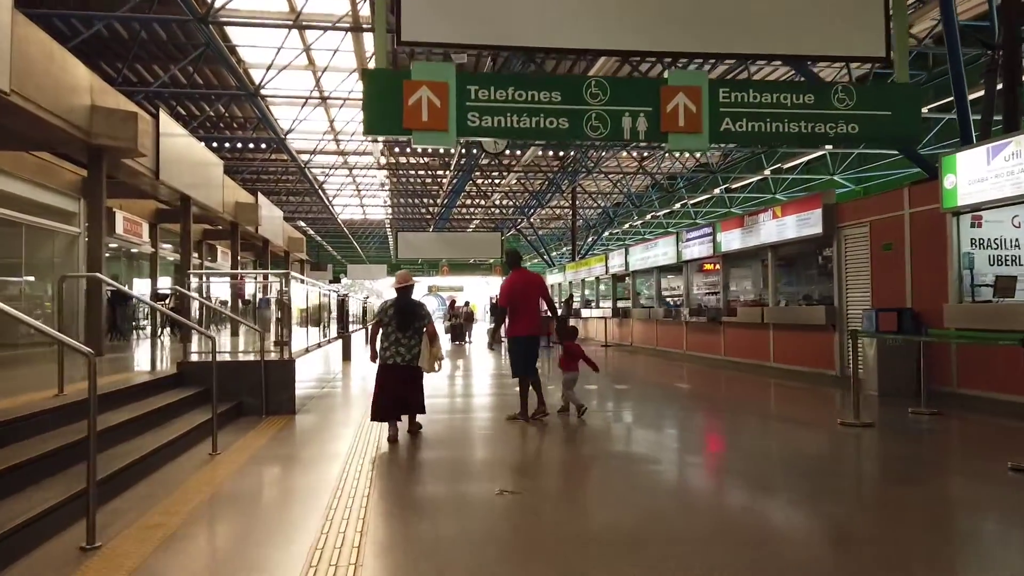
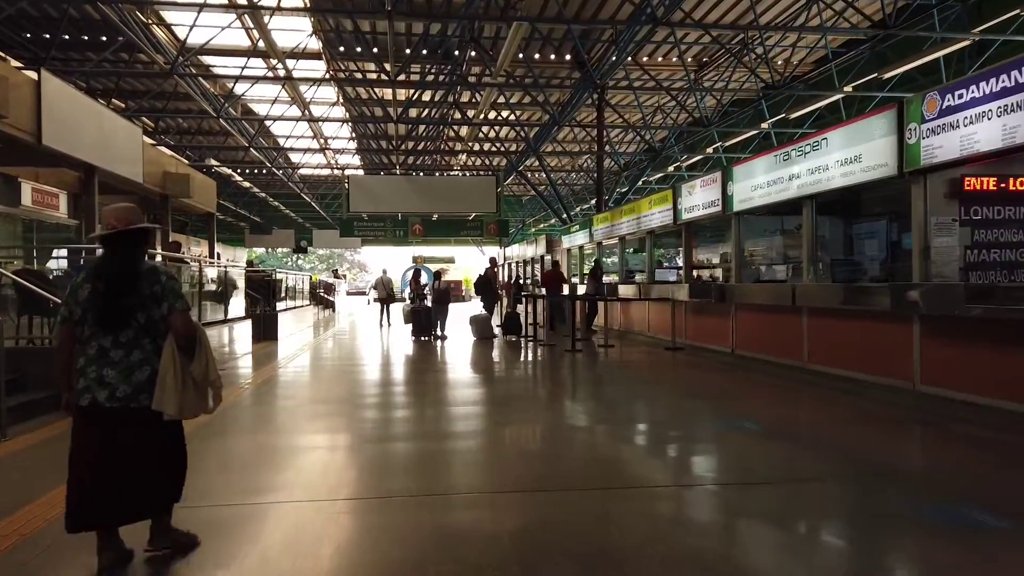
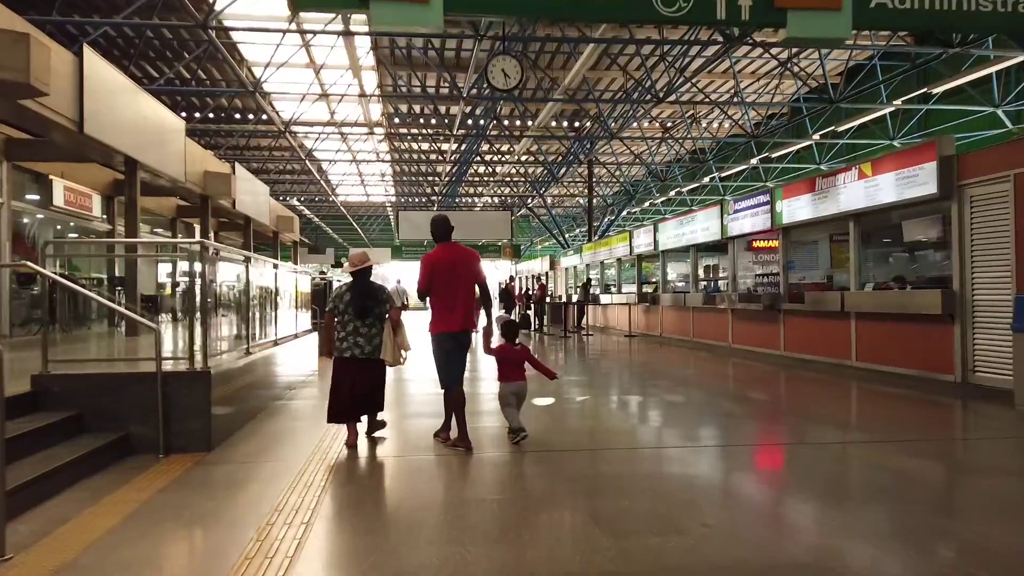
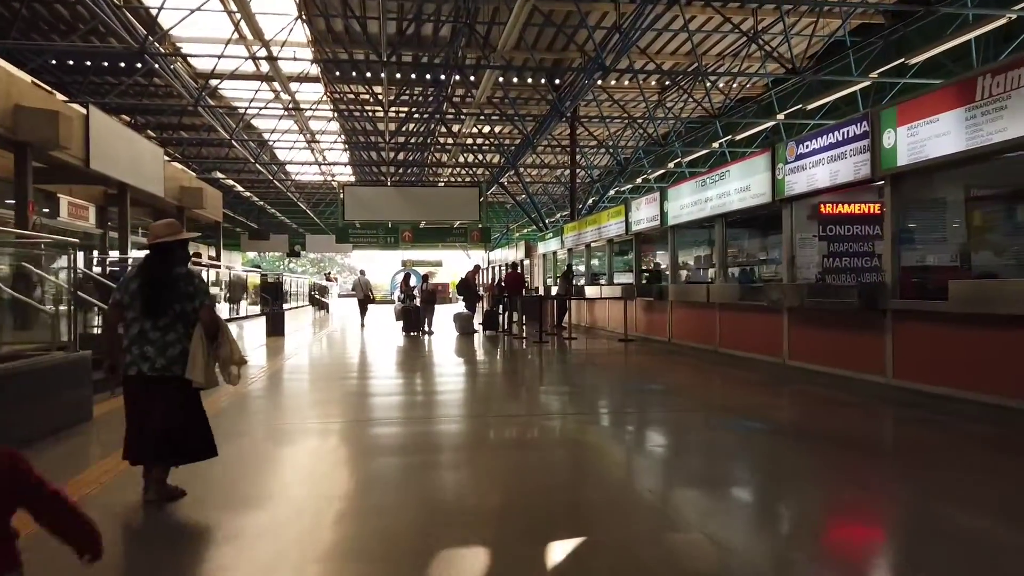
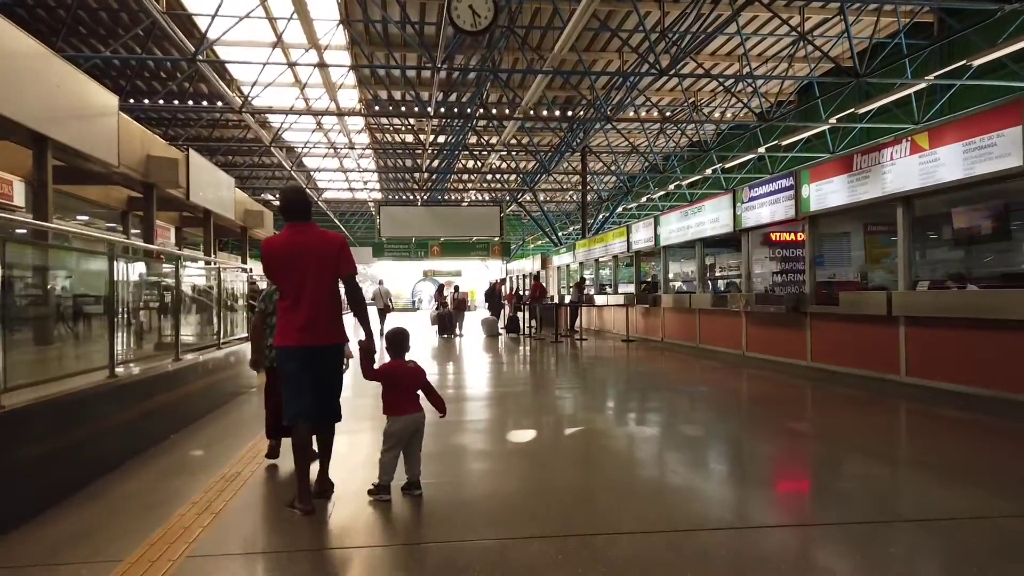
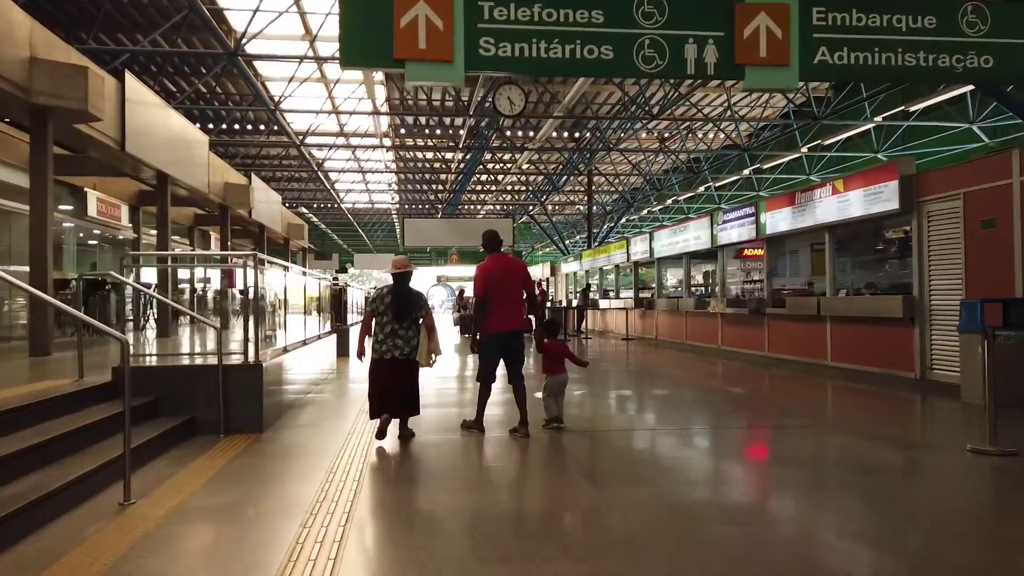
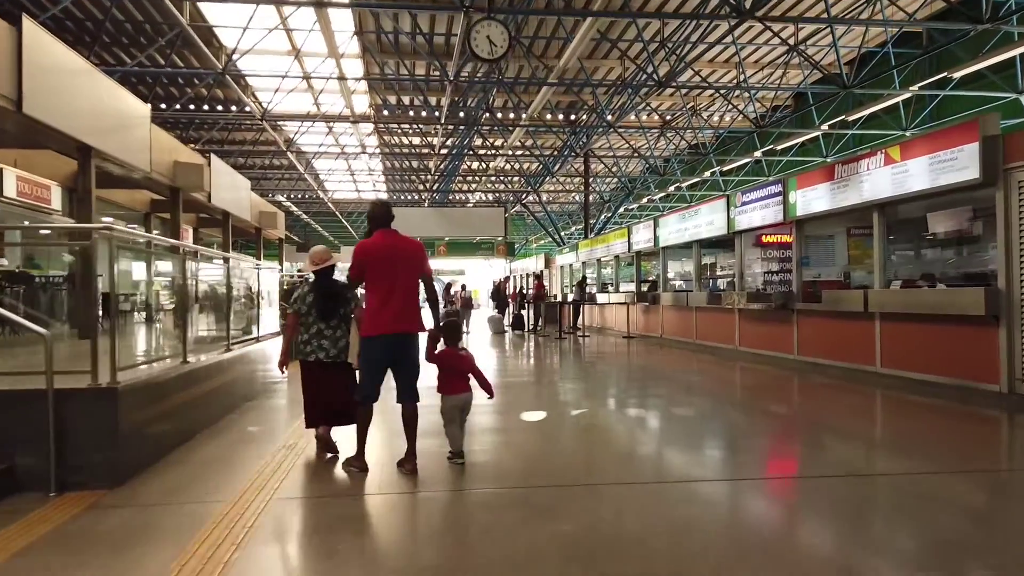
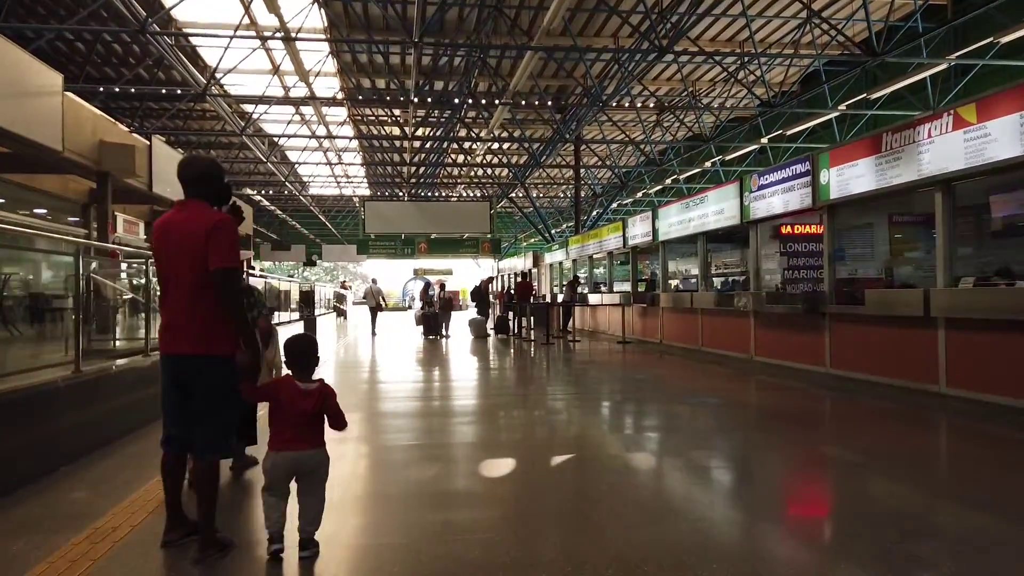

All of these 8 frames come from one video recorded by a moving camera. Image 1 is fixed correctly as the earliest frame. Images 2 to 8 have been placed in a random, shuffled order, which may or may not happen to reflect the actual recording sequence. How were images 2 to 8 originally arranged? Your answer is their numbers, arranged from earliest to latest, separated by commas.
6, 3, 7, 5, 8, 4, 2
